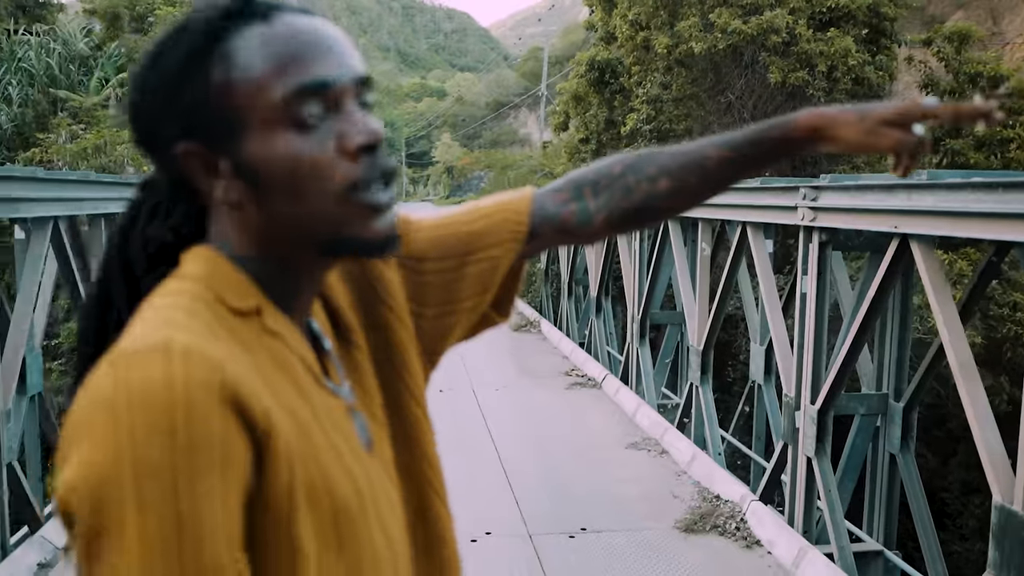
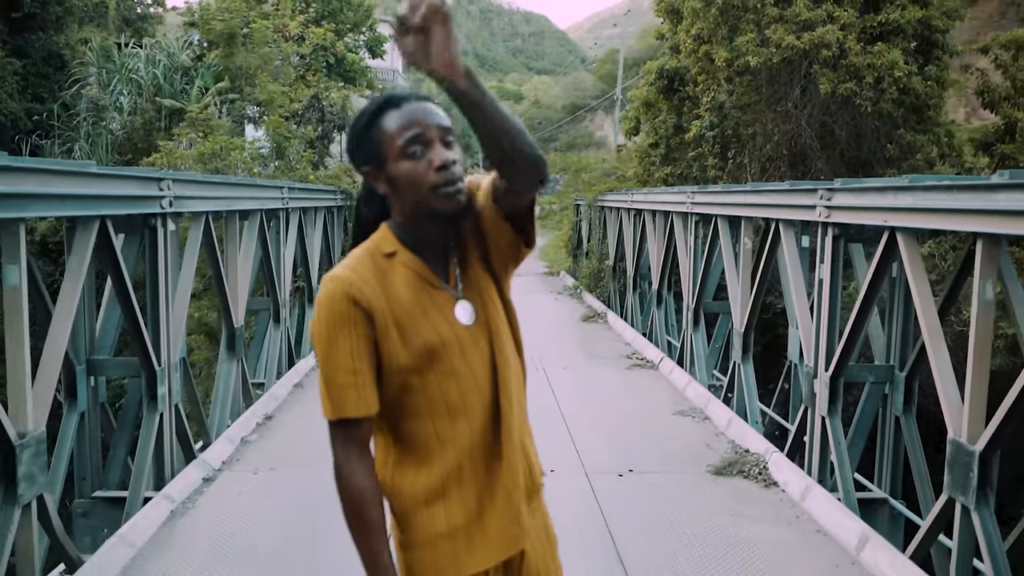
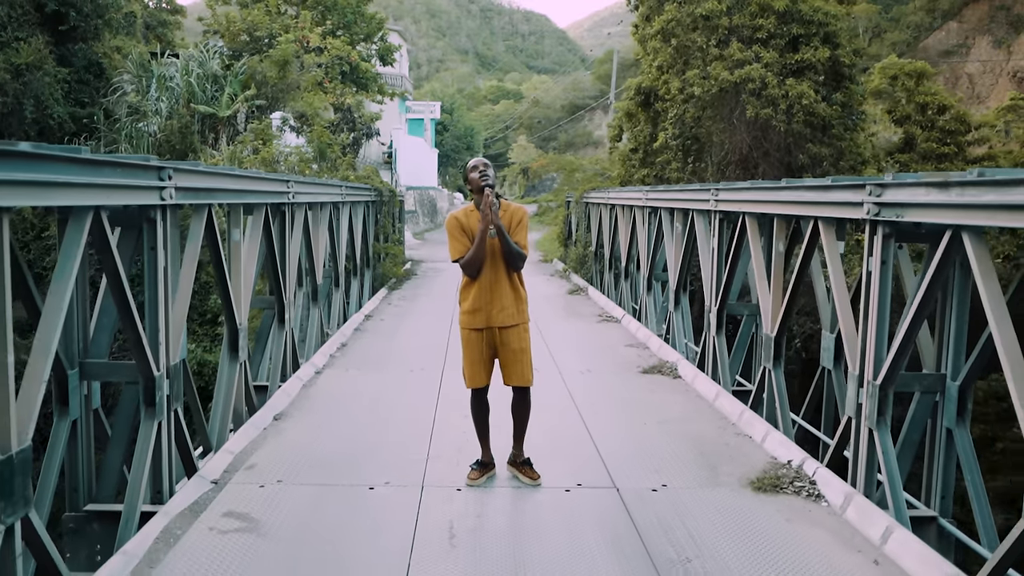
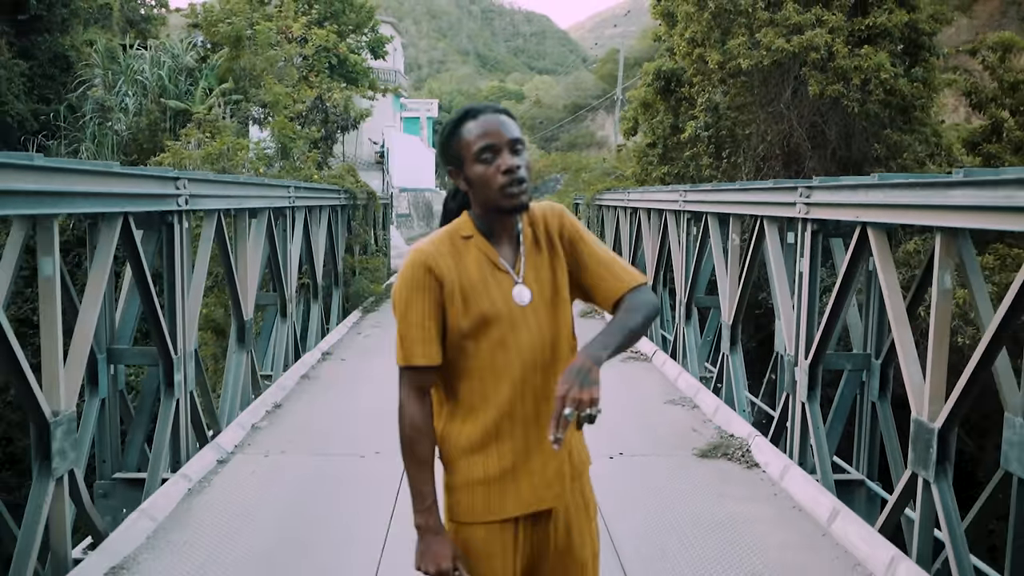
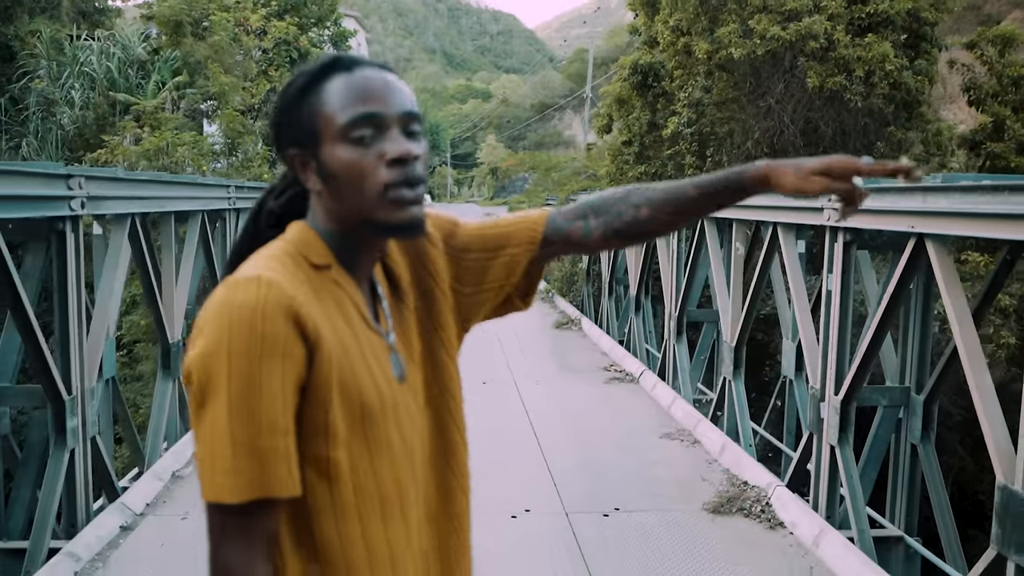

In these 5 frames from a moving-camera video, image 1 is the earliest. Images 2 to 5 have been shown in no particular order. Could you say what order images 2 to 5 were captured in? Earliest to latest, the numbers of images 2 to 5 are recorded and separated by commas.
5, 2, 4, 3
